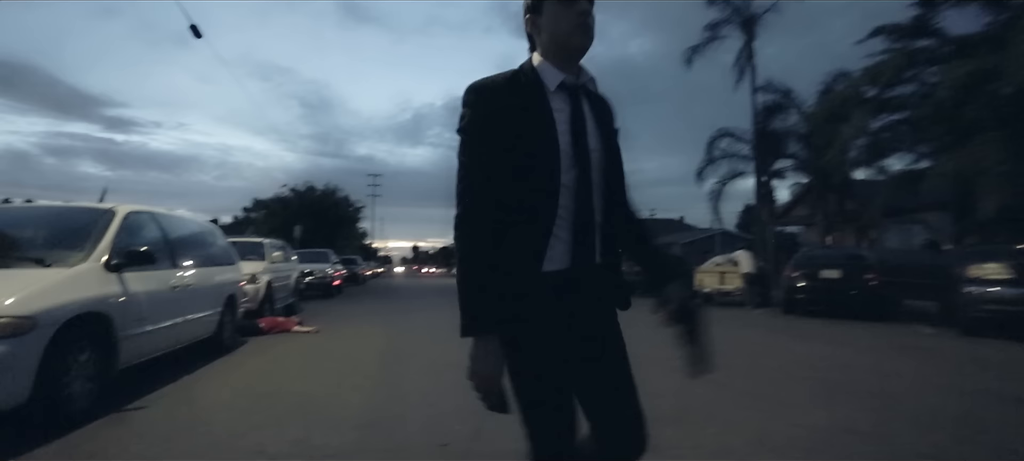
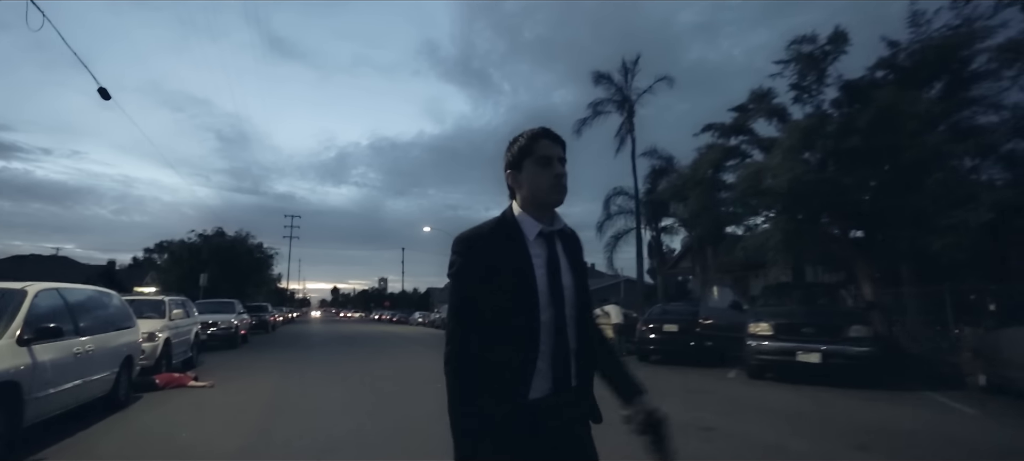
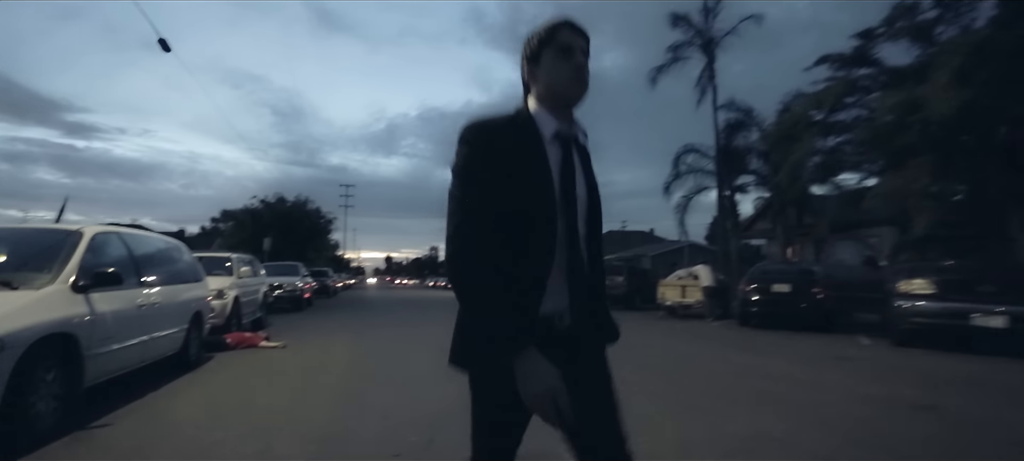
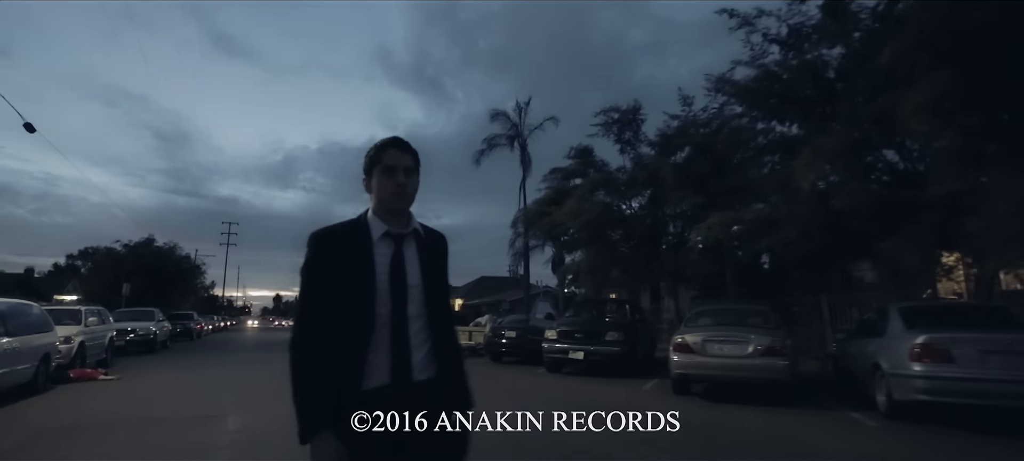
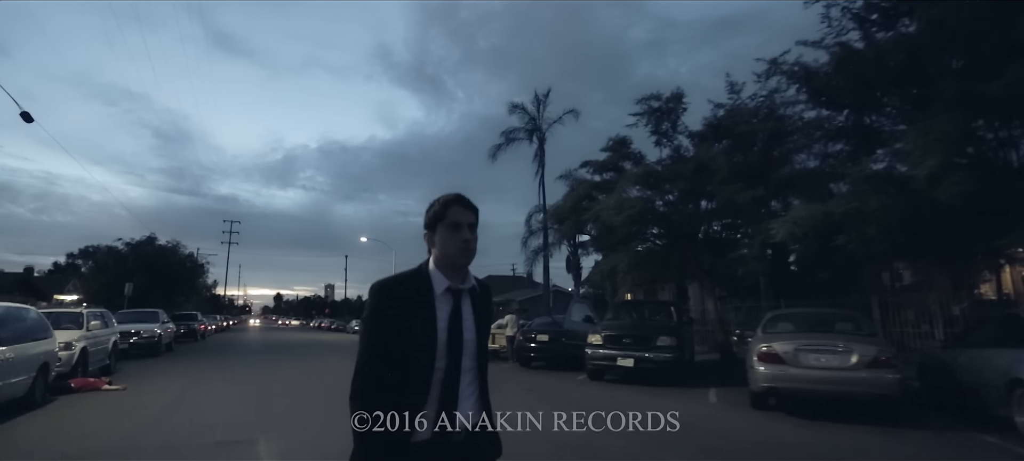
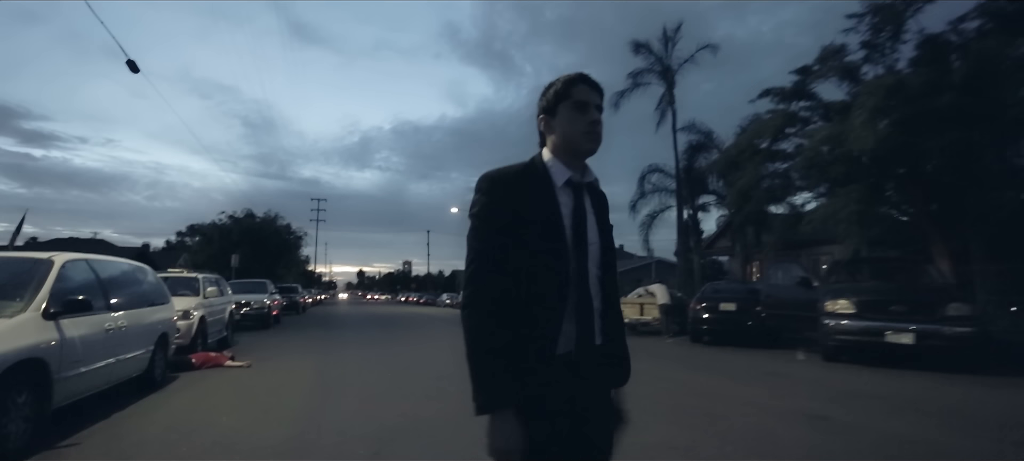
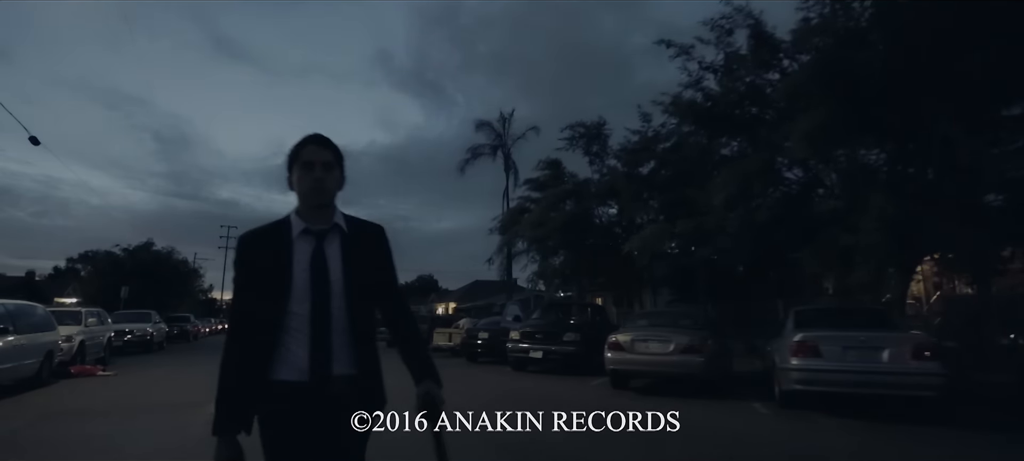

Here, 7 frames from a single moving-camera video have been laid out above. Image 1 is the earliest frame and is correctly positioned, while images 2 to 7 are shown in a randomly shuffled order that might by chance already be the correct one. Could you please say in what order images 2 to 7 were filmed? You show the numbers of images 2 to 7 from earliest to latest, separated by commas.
3, 6, 2, 5, 4, 7
